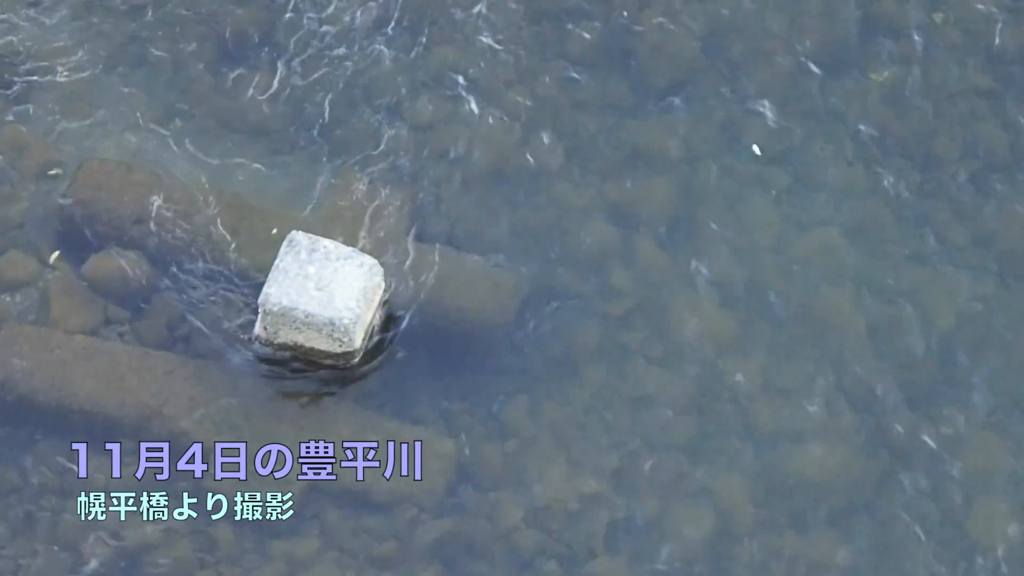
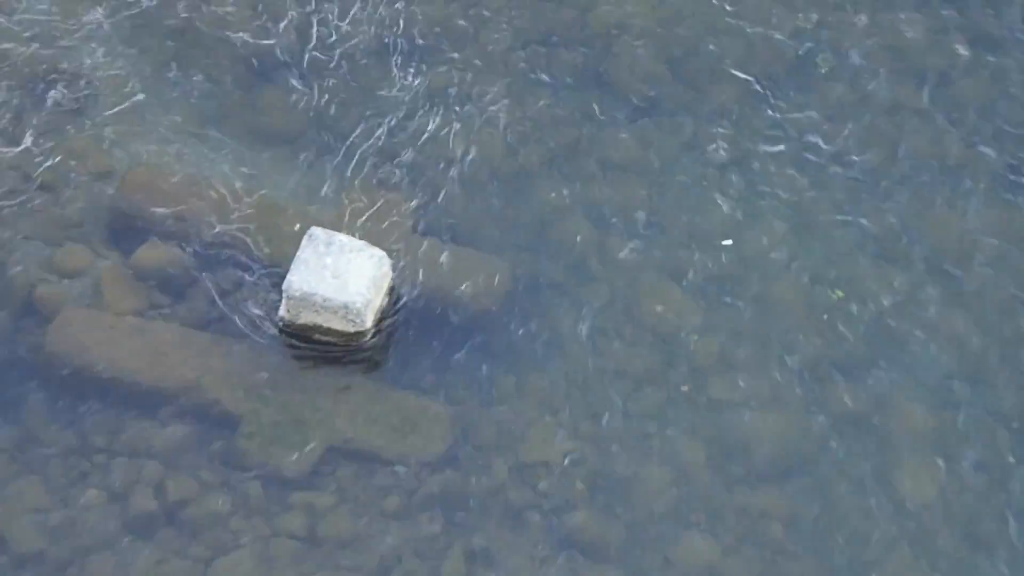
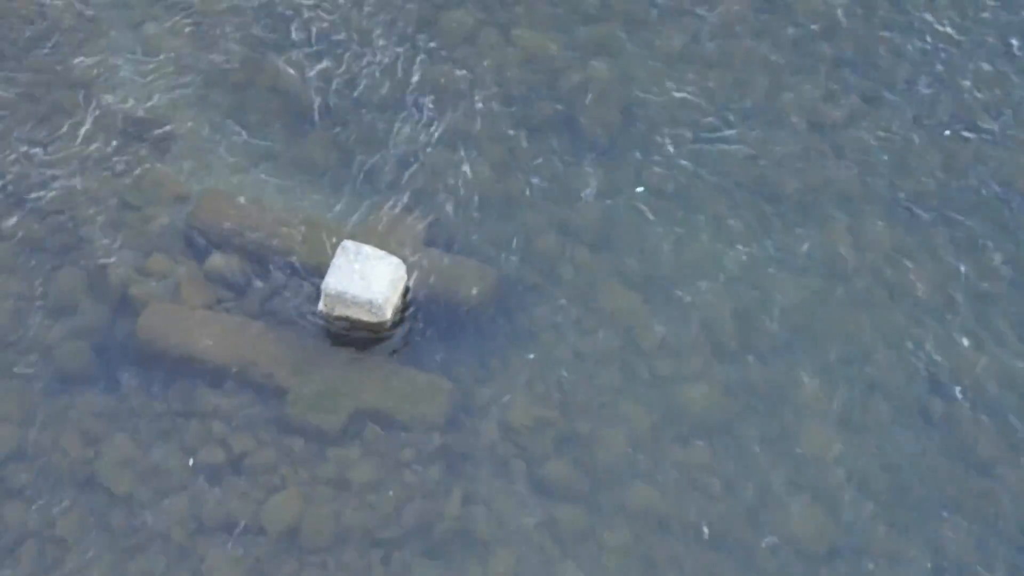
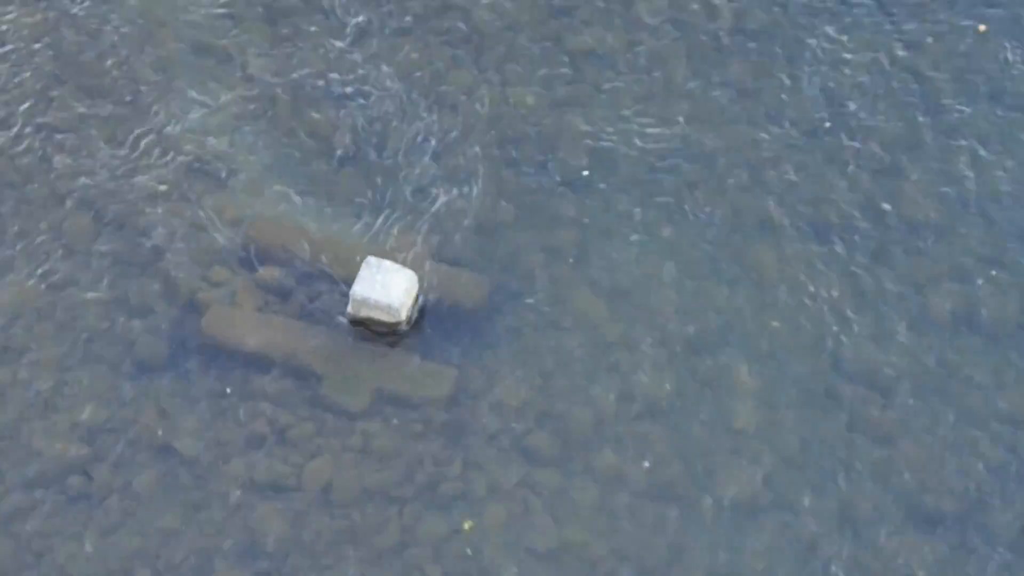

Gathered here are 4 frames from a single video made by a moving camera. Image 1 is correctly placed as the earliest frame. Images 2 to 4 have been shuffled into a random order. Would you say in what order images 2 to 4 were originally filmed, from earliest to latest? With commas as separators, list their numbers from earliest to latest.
2, 3, 4
